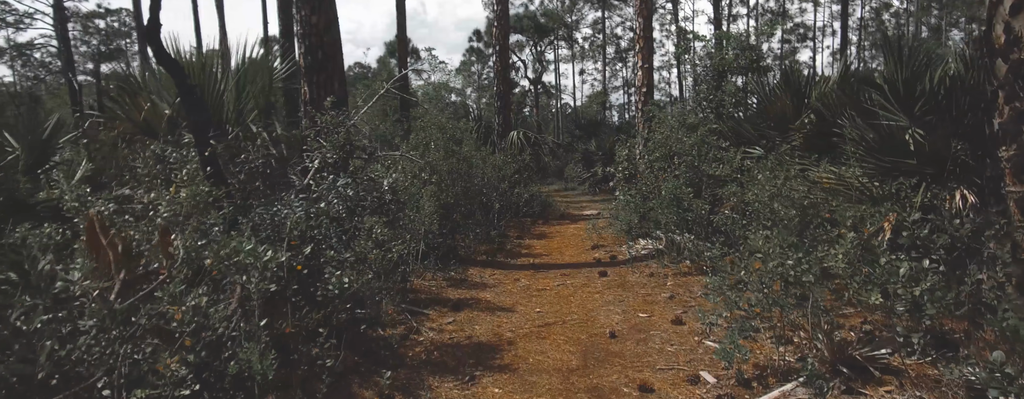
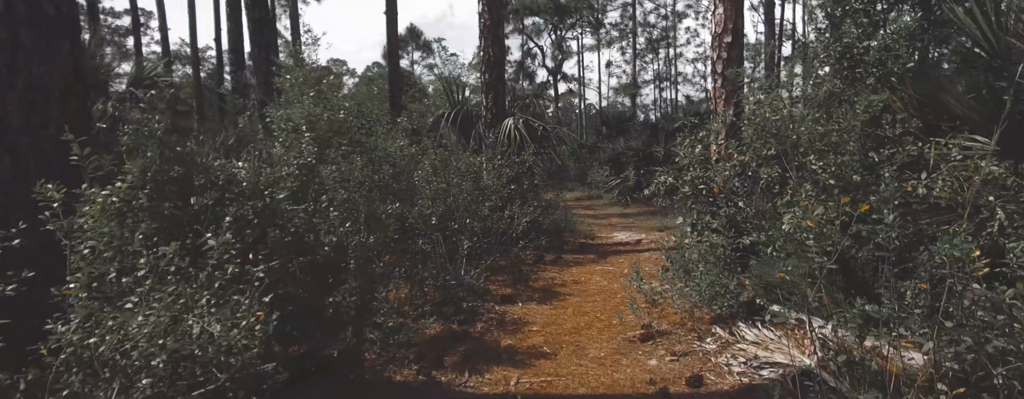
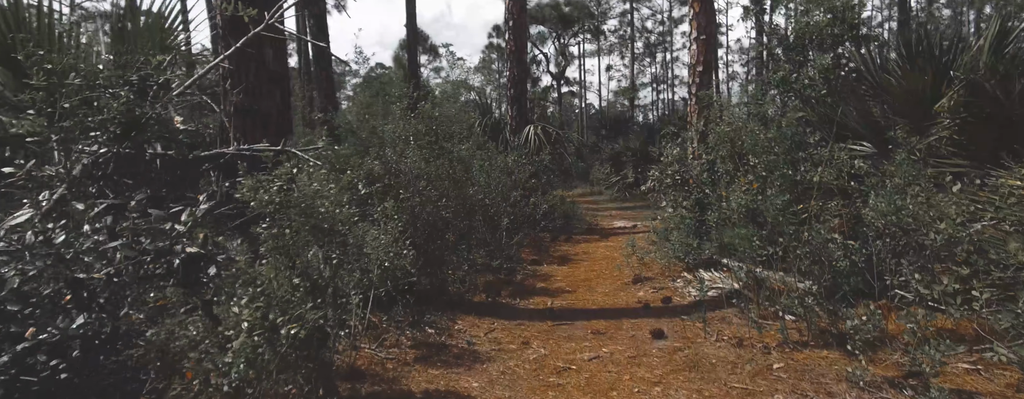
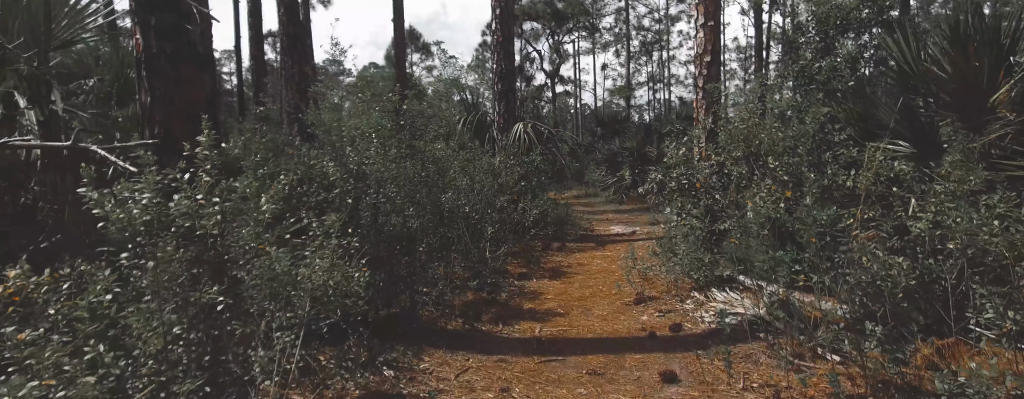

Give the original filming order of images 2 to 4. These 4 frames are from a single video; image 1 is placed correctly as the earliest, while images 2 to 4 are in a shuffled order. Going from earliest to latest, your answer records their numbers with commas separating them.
3, 4, 2
